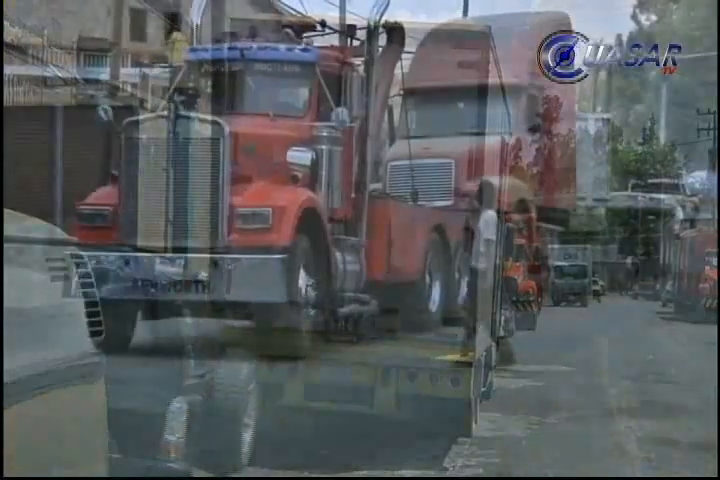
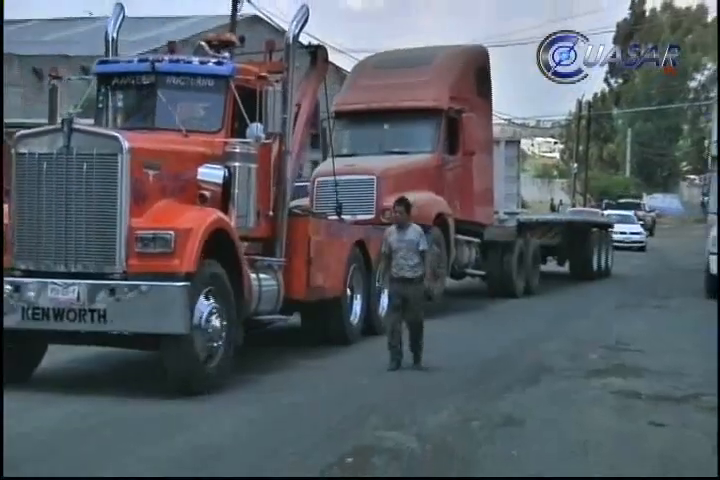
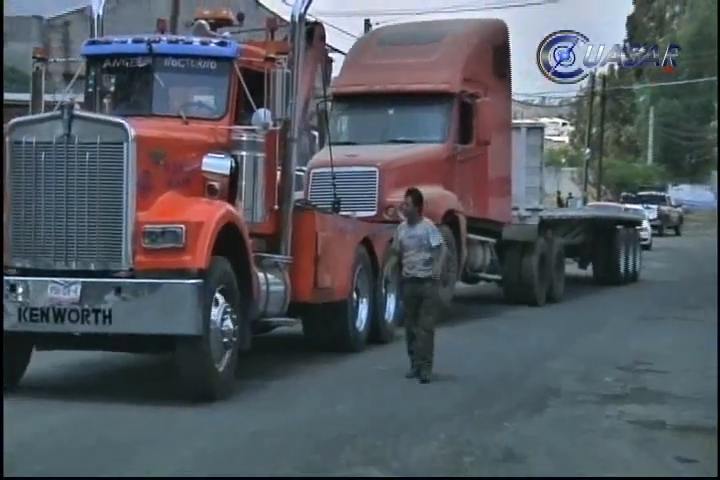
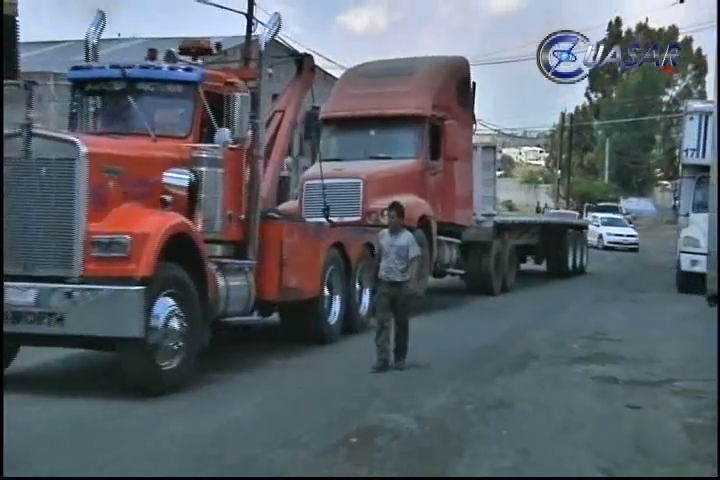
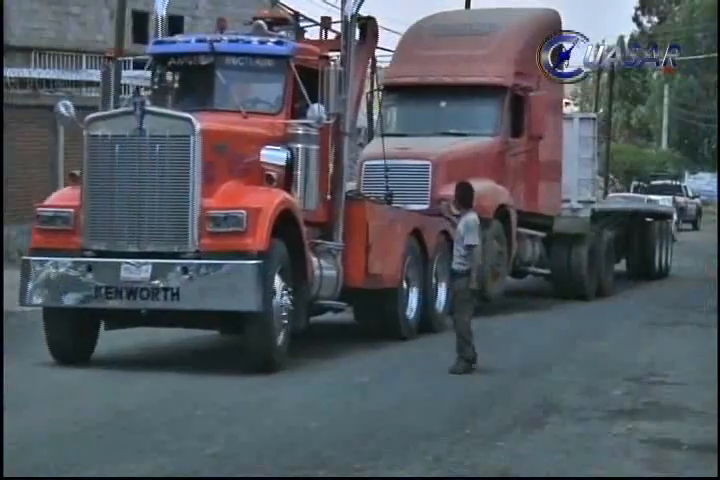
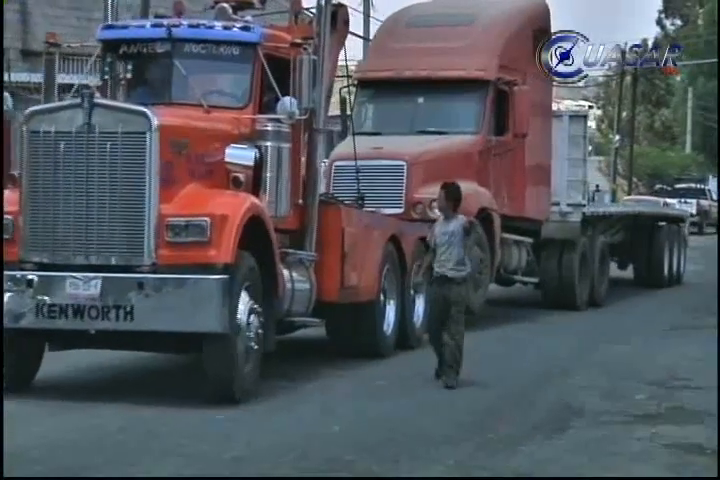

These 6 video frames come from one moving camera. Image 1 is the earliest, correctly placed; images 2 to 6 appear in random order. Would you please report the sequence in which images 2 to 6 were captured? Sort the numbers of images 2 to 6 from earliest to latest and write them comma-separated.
5, 6, 3, 2, 4
